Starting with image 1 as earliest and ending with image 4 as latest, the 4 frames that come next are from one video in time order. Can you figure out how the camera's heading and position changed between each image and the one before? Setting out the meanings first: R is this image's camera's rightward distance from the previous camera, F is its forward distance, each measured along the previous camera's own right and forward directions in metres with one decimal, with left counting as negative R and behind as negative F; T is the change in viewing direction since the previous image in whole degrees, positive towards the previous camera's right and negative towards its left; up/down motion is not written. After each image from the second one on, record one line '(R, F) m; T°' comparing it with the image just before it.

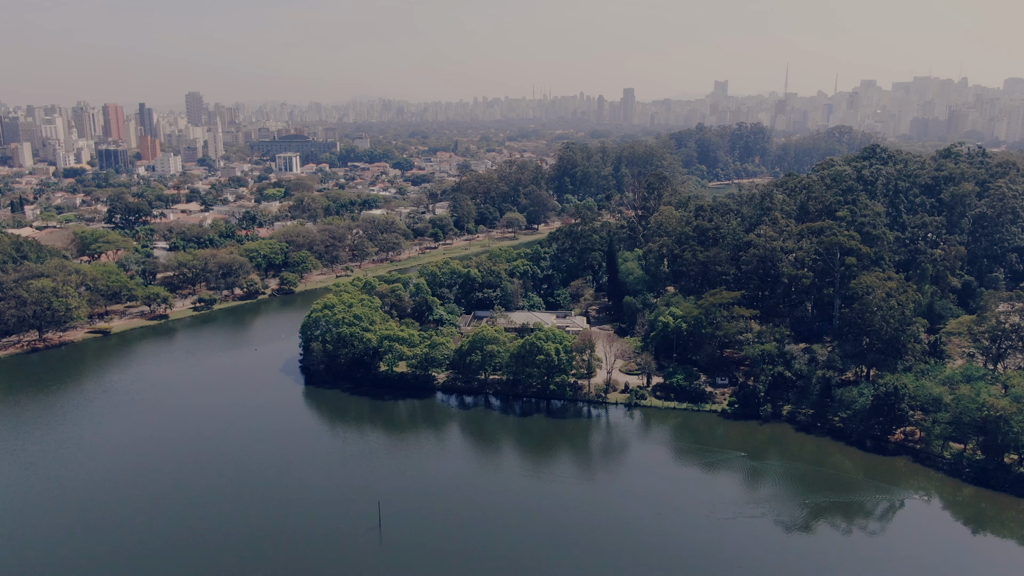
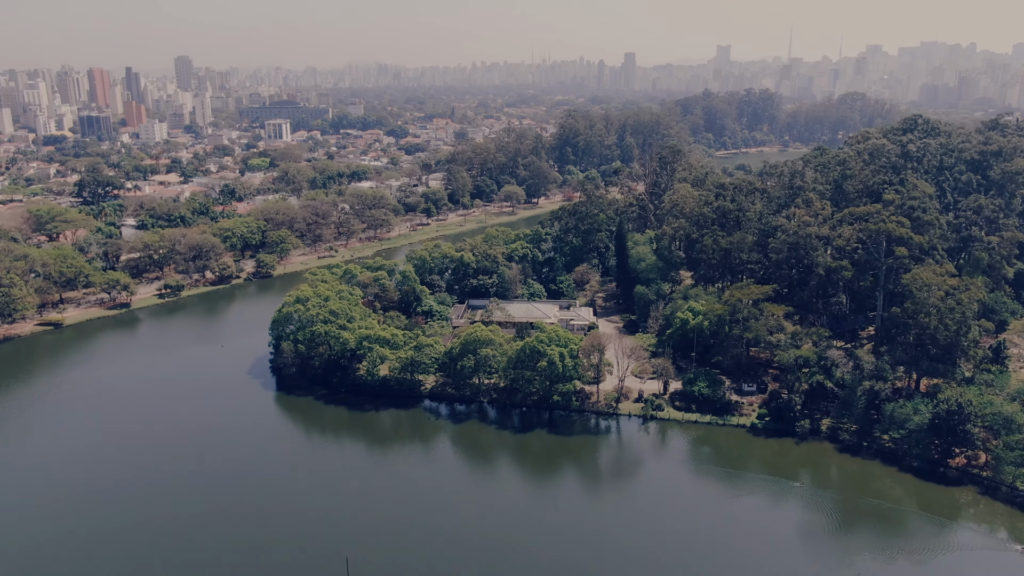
(0.0, +3.3) m; 0°
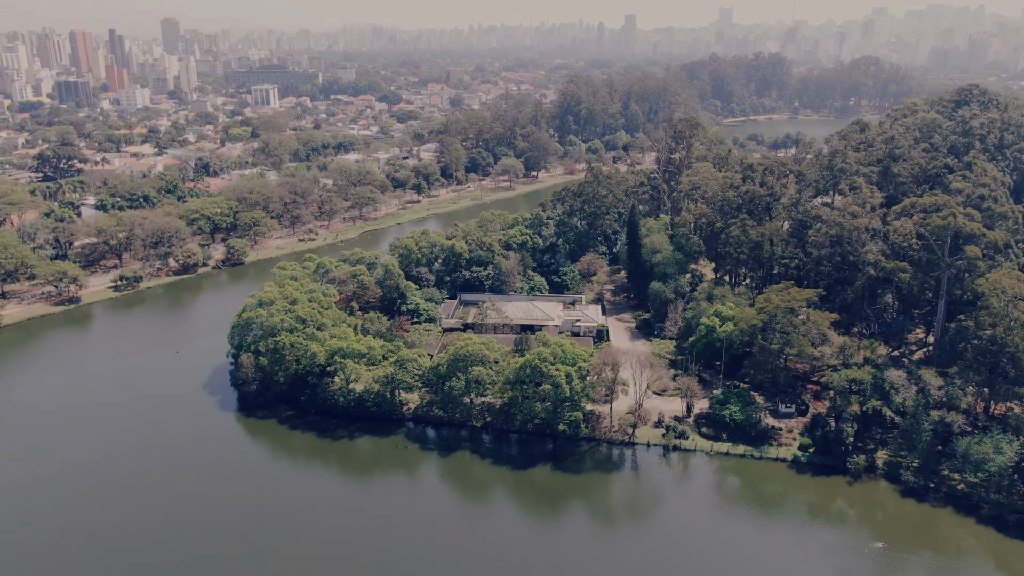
(0.0, +3.5) m; 0°
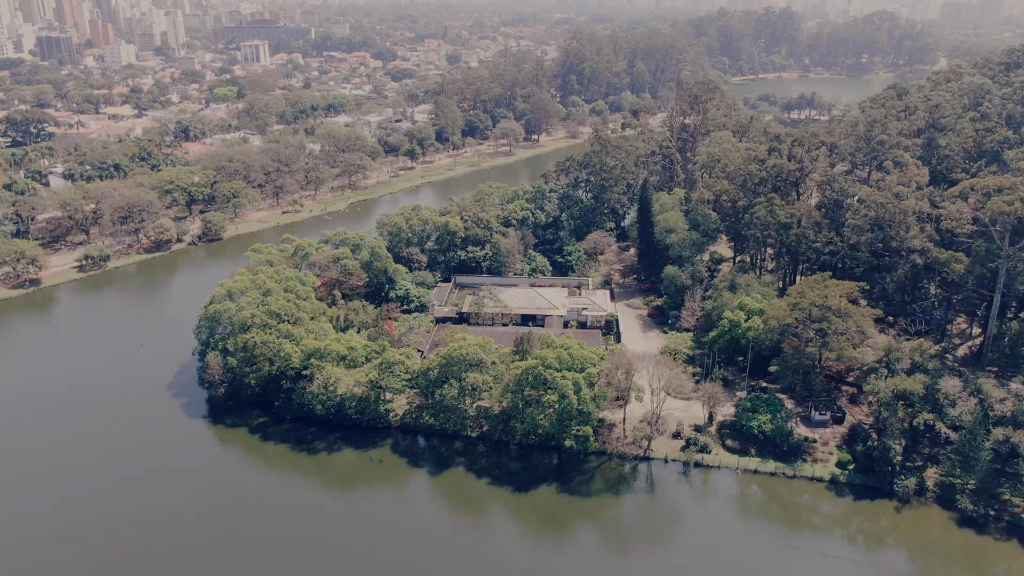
(0.0, +2.3) m; 0°
